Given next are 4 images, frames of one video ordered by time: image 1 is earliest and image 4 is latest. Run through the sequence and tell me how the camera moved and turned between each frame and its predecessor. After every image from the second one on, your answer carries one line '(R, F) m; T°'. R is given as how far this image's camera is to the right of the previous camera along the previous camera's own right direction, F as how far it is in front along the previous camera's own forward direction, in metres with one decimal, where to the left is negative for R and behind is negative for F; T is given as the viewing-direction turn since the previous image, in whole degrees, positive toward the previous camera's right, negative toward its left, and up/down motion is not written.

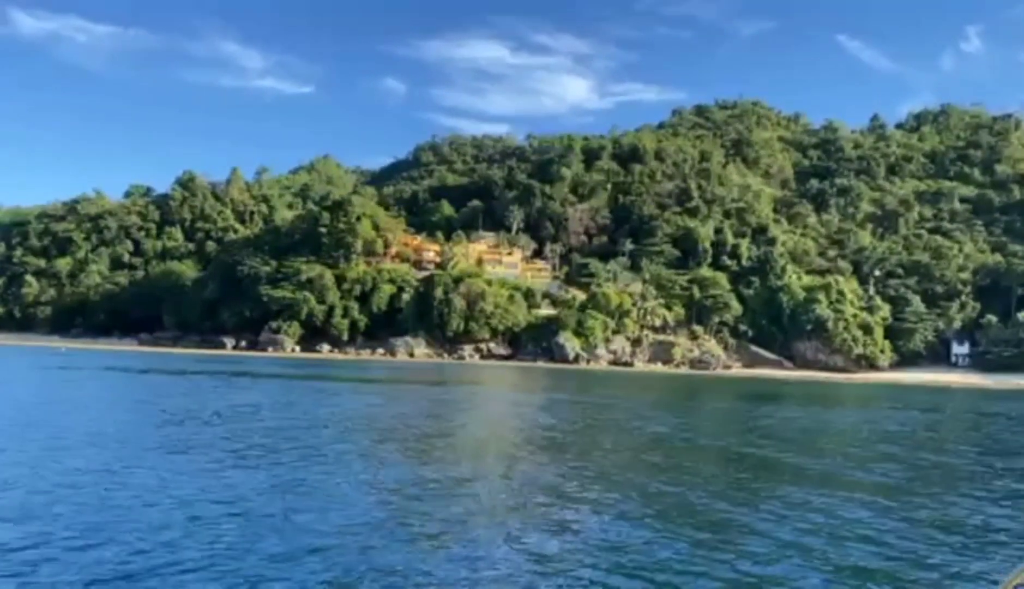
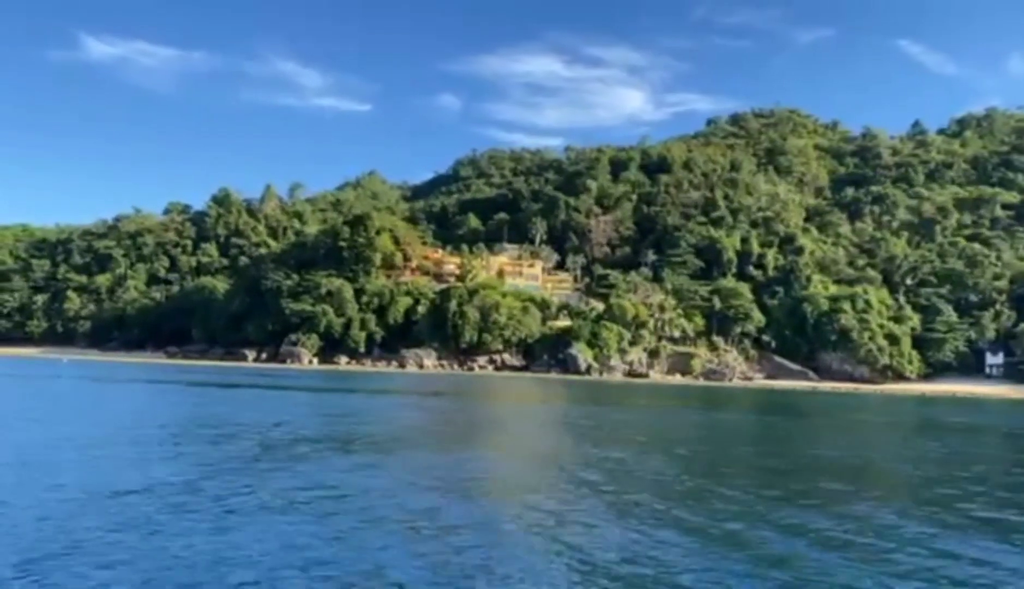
(+3.8, -0.3) m; -4°
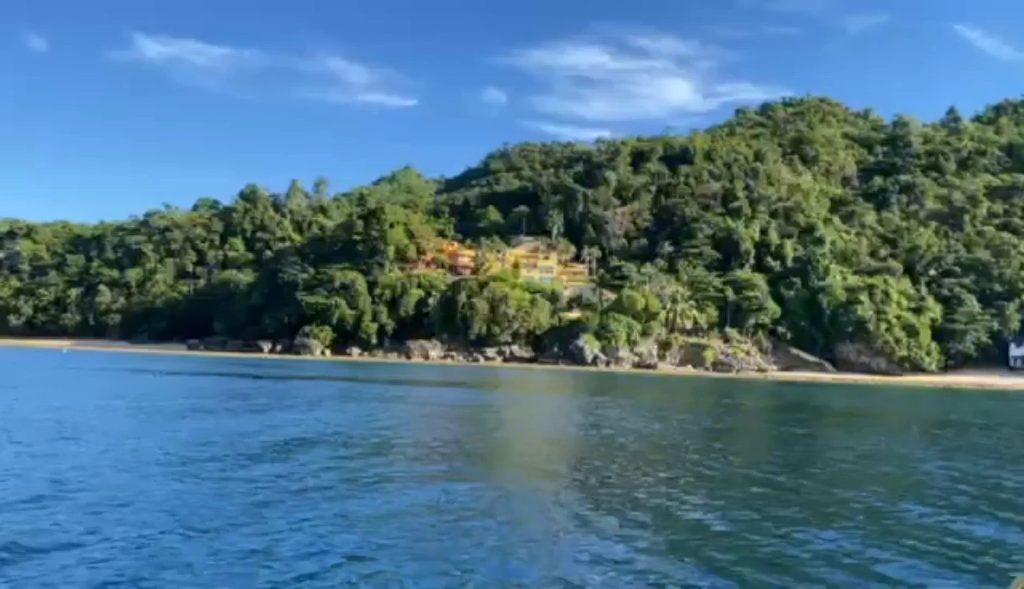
(+3.4, -0.5) m; -3°
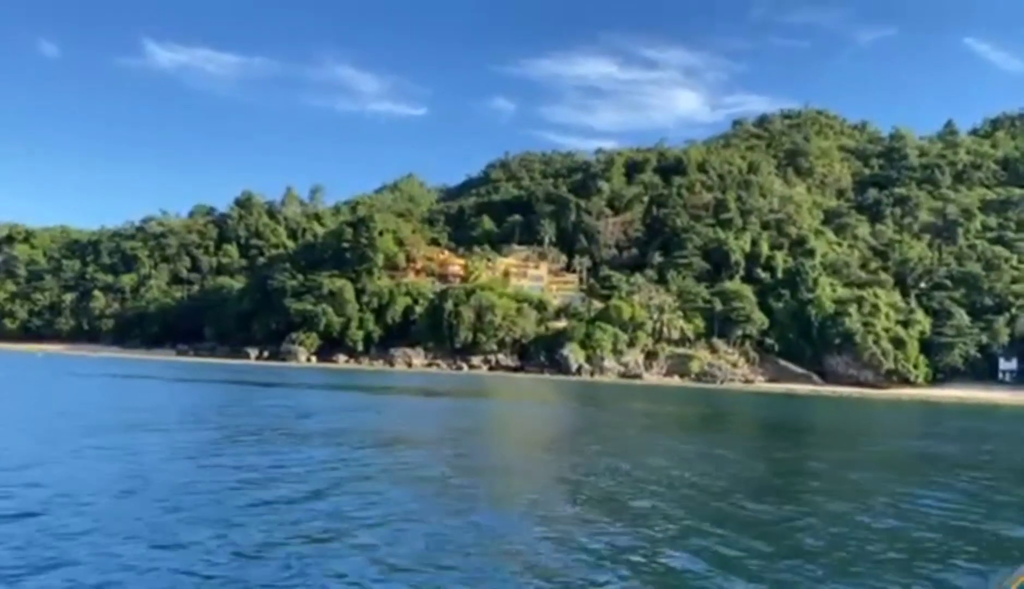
(+1.9, -0.2) m; 0°
